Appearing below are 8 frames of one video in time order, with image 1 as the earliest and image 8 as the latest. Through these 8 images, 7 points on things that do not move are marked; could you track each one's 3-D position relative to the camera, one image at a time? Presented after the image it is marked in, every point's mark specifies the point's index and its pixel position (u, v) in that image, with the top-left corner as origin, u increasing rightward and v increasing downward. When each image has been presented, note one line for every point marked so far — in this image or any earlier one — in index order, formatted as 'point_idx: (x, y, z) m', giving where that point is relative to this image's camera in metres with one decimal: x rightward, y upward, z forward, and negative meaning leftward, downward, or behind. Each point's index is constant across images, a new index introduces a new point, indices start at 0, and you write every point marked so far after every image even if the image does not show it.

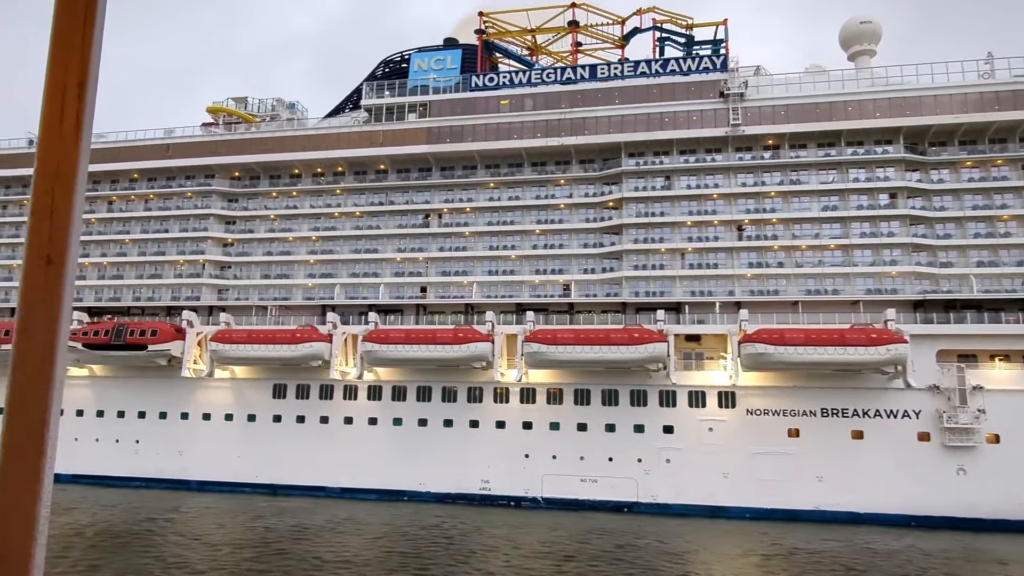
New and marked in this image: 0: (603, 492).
0: (+2.7, -6.0, +19.6) m
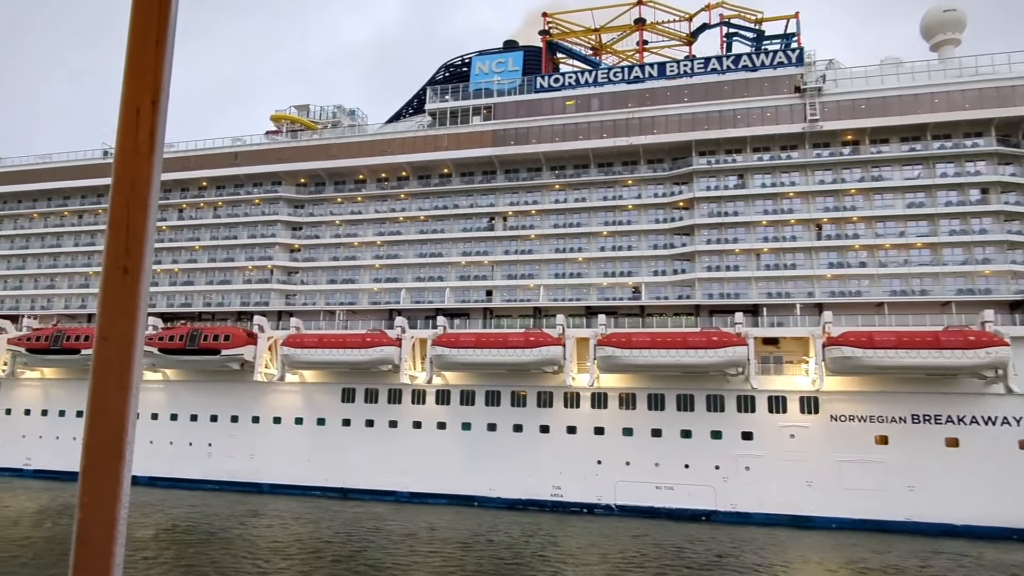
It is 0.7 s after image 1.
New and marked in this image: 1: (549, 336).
0: (+4.8, -6.1, +19.1) m
1: (+1.1, -1.4, +19.8) m
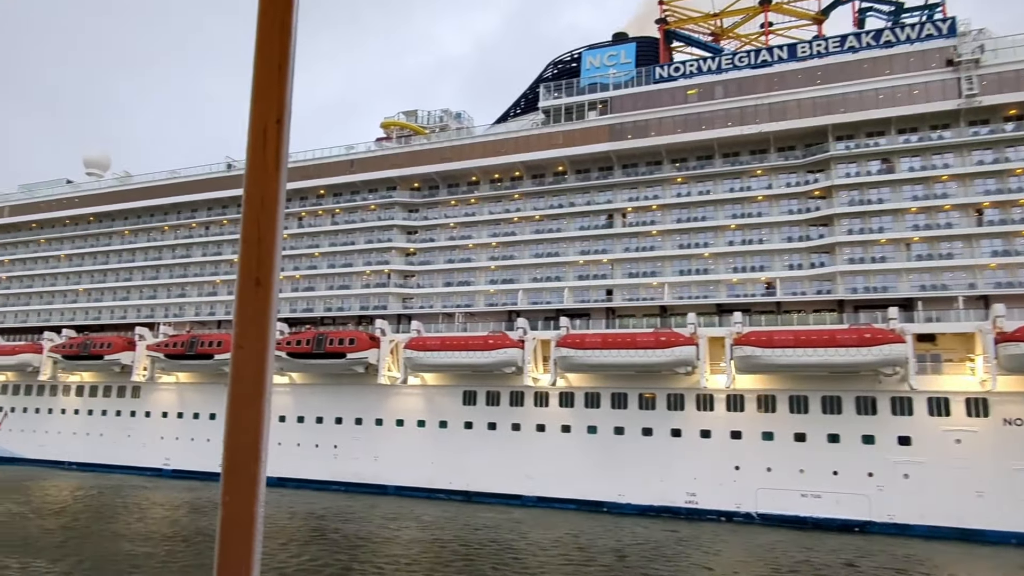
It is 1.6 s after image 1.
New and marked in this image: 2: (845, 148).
0: (+8.5, -5.9, +17.8) m
1: (+4.8, -1.4, +18.9) m
2: (+9.9, +4.2, +19.6) m
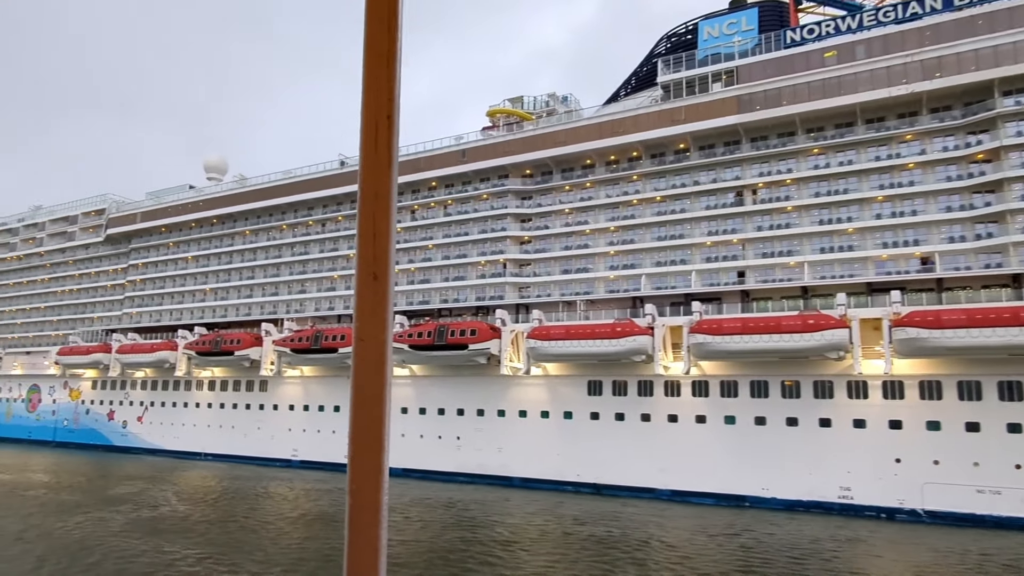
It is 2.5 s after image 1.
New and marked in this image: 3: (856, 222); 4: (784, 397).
0: (+12.1, -5.3, +16.0) m
1: (+8.4, -0.8, +17.5) m
2: (+13.4, +4.9, +17.6) m
3: (+9.9, +1.9, +19.0) m
4: (+7.7, -3.1, +18.6) m
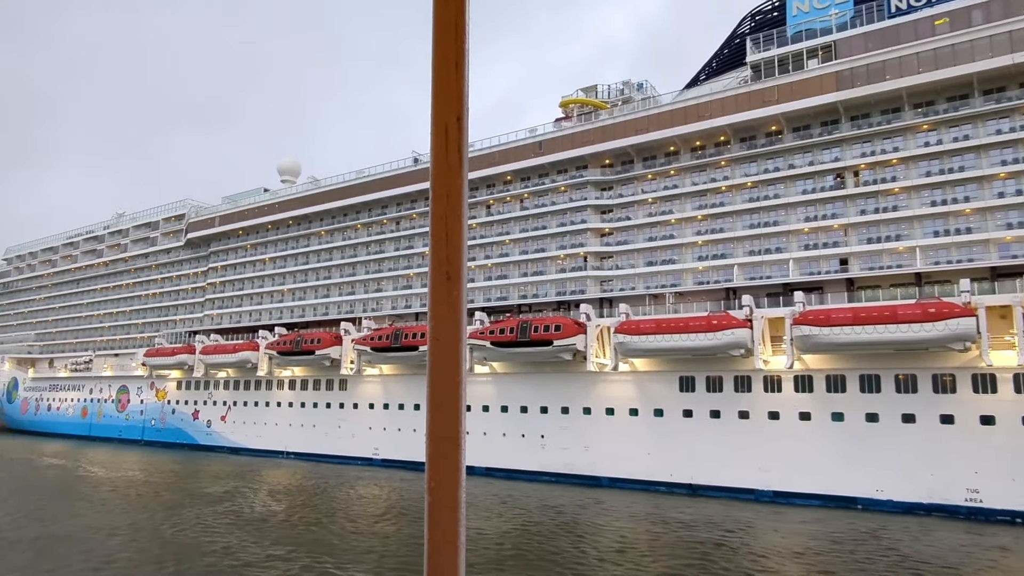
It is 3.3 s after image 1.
0: (+14.4, -4.9, +14.4) m
1: (+10.8, -0.4, +16.2) m
2: (+15.6, +5.3, +15.8) m
3: (+12.3, +2.3, +17.5) m
4: (+10.1, -2.7, +17.3) m
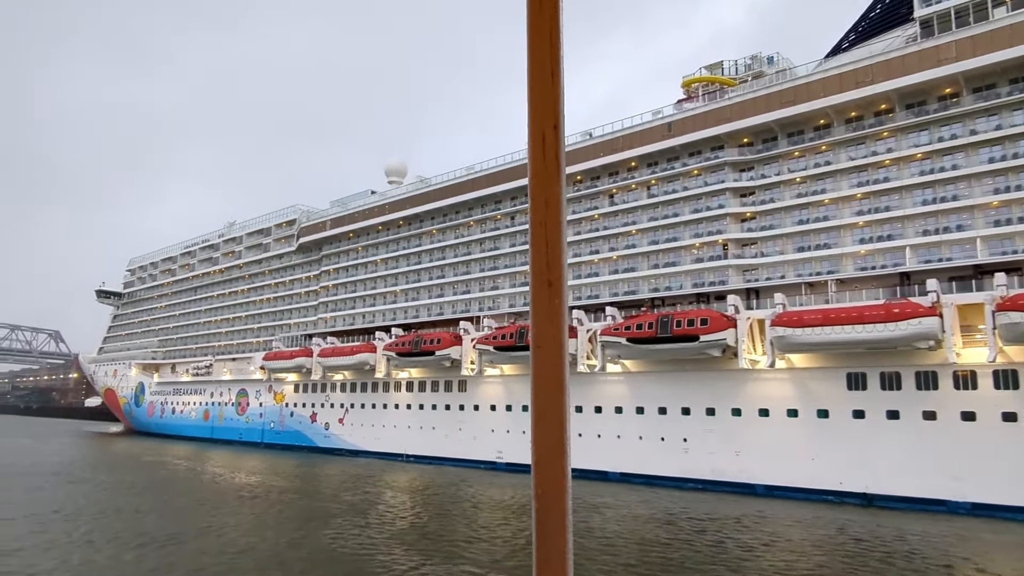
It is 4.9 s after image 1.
0: (+17.8, -4.2, +11.2) m
1: (+14.3, +0.1, +13.4) m
2: (+18.9, +6.0, +12.6) m
3: (+15.9, +2.8, +14.6) m
4: (+13.8, -2.2, +14.6) m
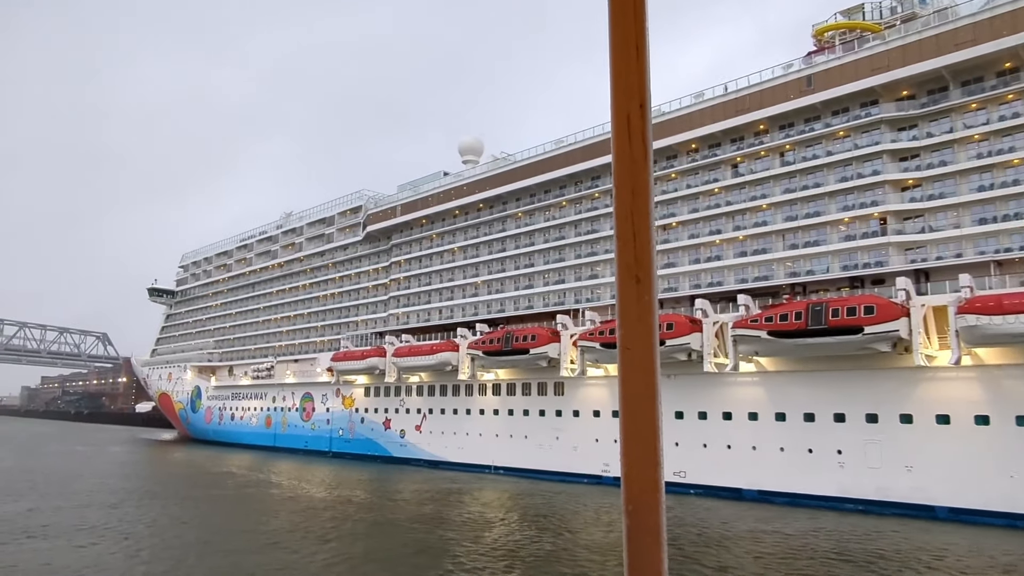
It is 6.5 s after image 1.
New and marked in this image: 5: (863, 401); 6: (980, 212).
0: (+20.6, -3.6, +7.4) m
1: (+17.1, +0.7, +9.8) m
2: (+21.6, +6.6, +8.8) m
3: (+18.7, +3.4, +10.9) m
4: (+16.7, -1.7, +11.0) m
5: (+9.0, -2.9, +17.0) m
6: (+11.9, +1.9, +16.6) m
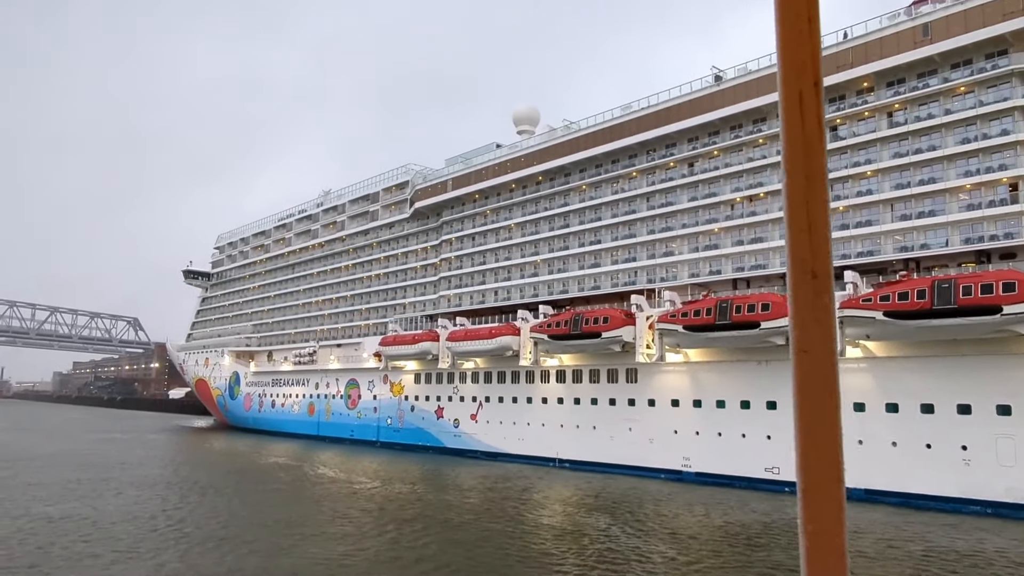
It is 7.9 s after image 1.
0: (+22.3, -3.2, +5.1) m
1: (+18.9, +1.1, +7.5) m
2: (+23.3, +7.0, +6.3) m
3: (+20.5, +3.9, +8.6) m
4: (+18.5, -1.2, +8.8) m
5: (+11.0, -2.3, +15.0) m
6: (+13.8, +2.5, +14.4) m
